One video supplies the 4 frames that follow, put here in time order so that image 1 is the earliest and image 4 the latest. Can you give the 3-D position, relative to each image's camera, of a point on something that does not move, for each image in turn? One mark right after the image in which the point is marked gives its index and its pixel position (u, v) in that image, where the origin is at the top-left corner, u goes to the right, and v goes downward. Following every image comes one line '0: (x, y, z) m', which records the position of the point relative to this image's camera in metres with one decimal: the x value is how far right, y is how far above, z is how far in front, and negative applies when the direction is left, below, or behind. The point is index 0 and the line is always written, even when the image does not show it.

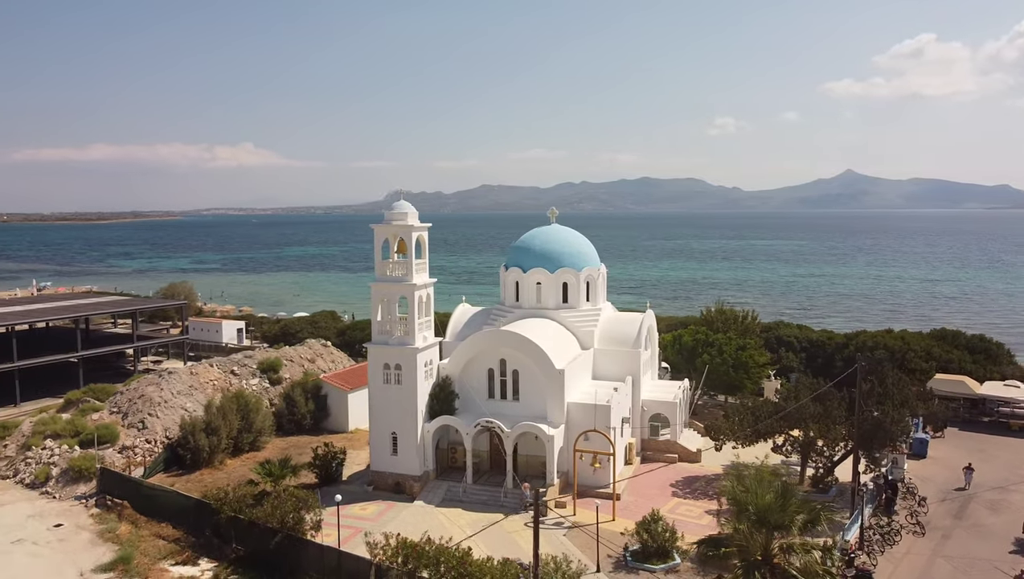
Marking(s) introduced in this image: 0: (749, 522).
0: (+4.3, -4.2, +14.4) m
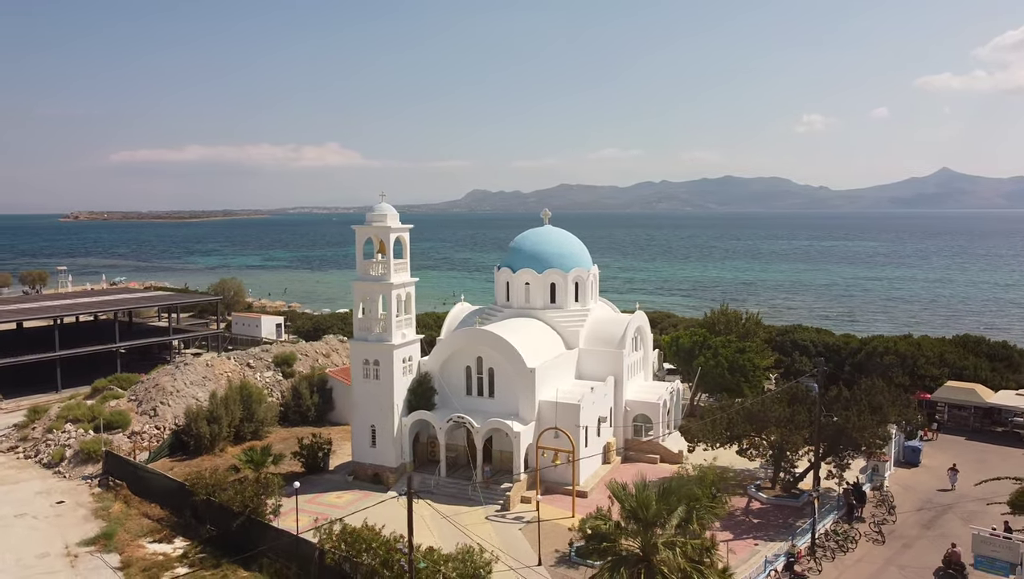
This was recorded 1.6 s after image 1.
0: (+2.2, -4.3, +14.8) m
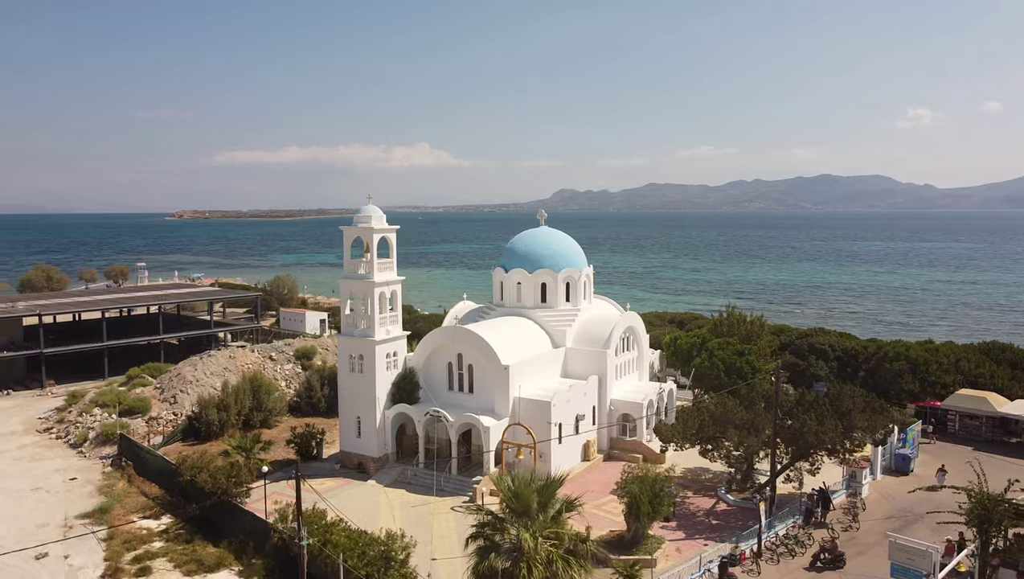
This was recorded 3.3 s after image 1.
0: (0.0, -4.3, +15.5) m
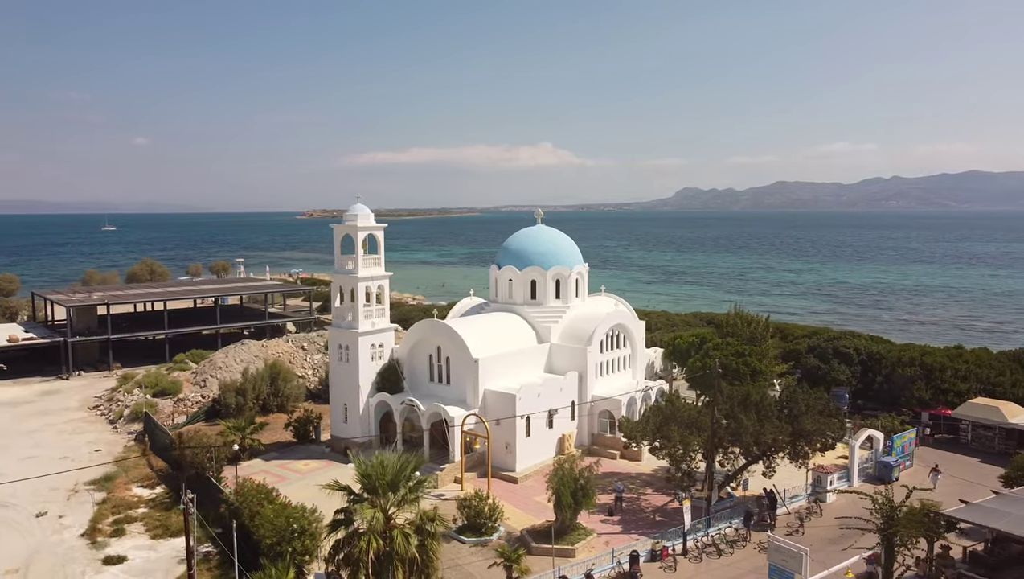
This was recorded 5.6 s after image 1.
0: (-3.0, -4.1, +16.7) m
